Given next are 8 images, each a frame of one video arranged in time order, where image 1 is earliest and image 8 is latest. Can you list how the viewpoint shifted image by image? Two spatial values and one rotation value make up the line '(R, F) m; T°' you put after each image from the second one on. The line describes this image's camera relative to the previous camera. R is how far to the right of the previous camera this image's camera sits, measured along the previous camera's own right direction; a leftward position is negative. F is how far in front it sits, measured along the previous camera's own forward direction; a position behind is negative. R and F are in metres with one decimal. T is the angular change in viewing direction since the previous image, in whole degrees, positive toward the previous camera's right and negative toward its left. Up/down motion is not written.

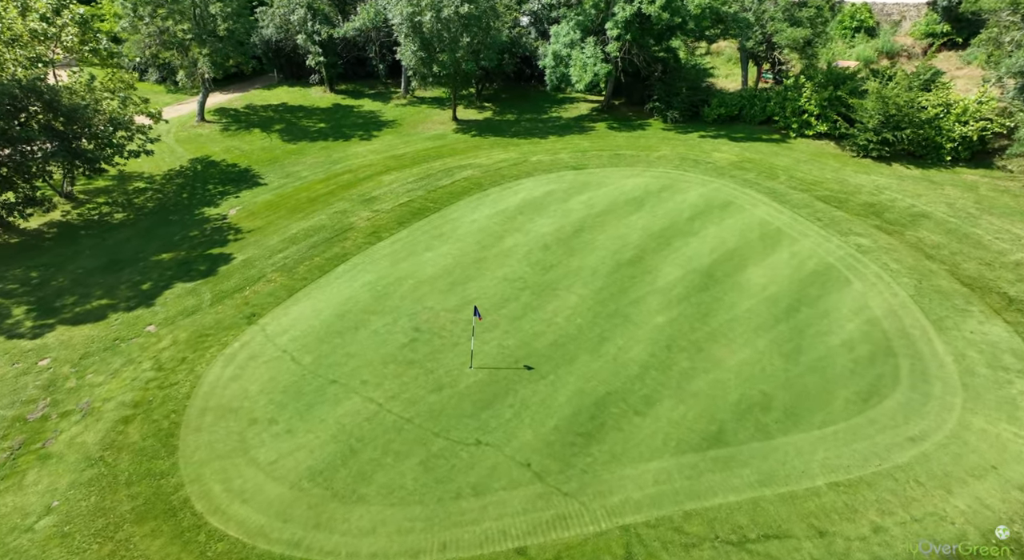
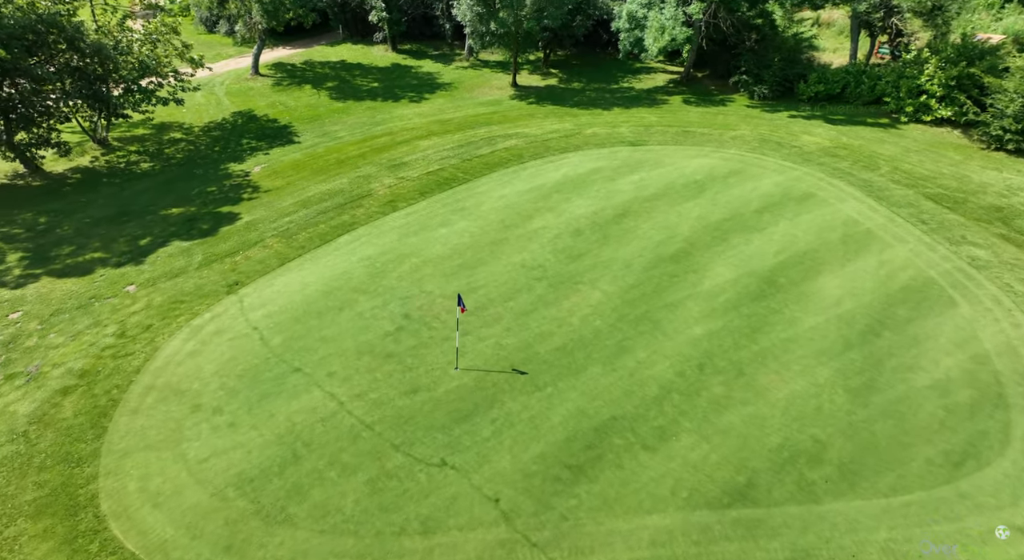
(+1.6, +2.8) m; -6°
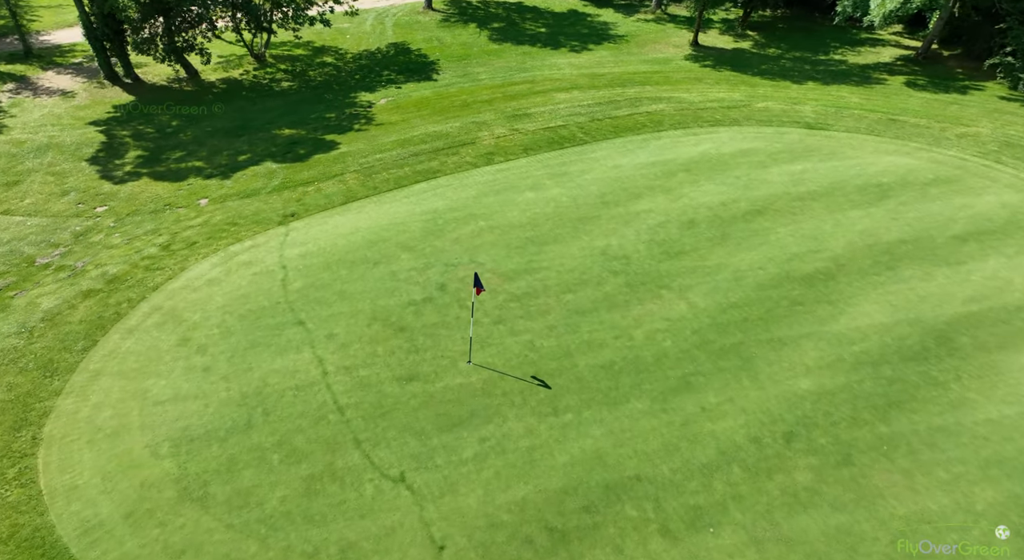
(+2.2, +3.3) m; -15°
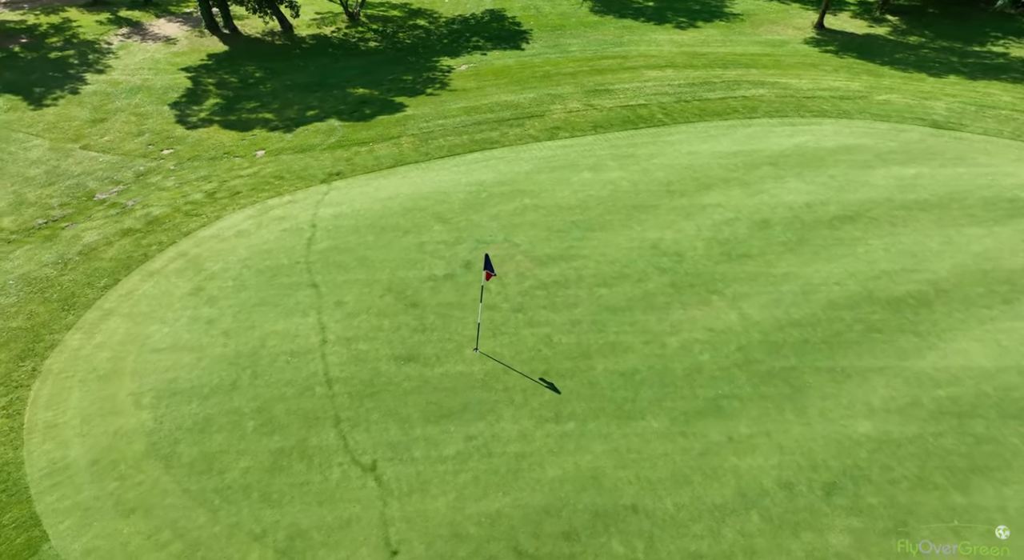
(+1.3, +1.2) m; -8°
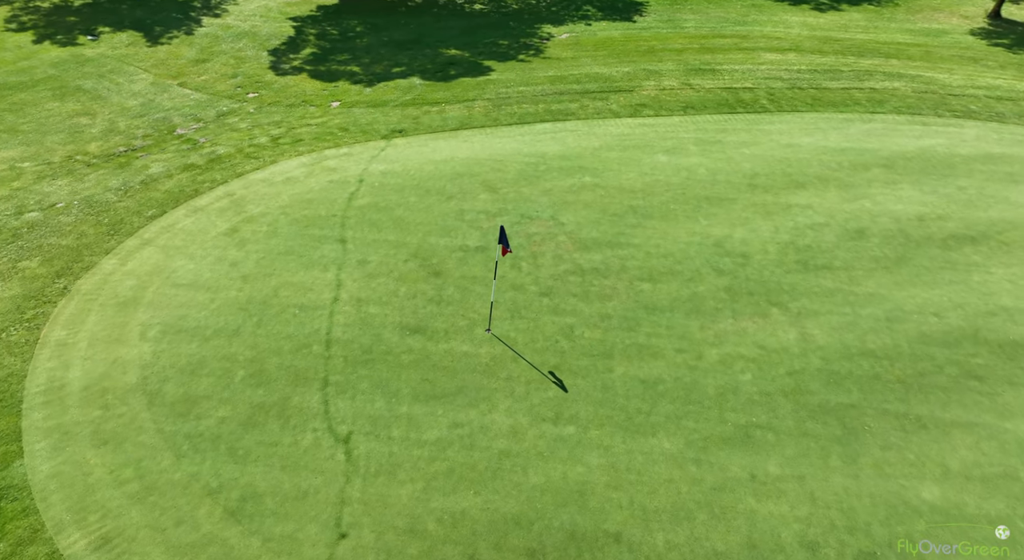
(+1.1, +1.1) m; -9°
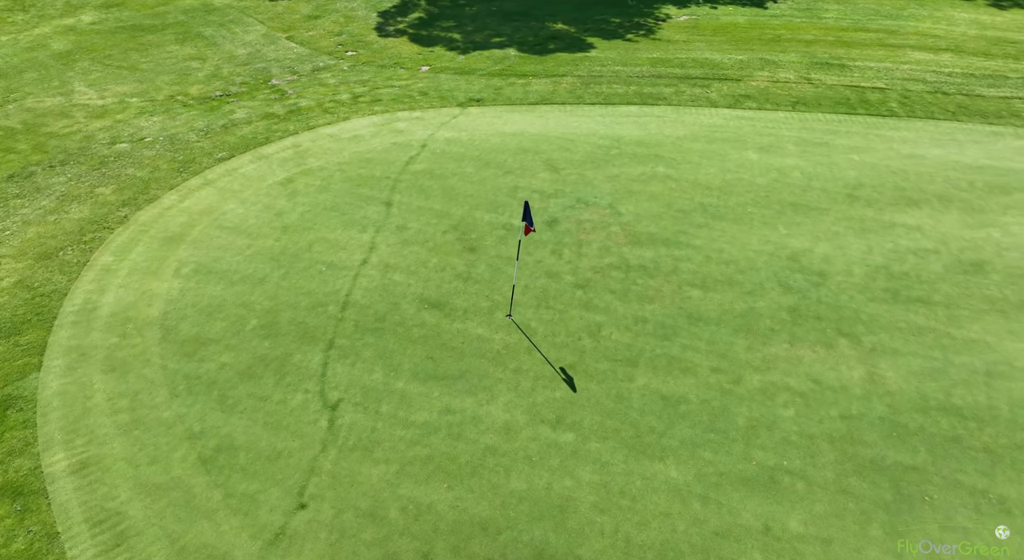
(+0.9, +0.8) m; -9°
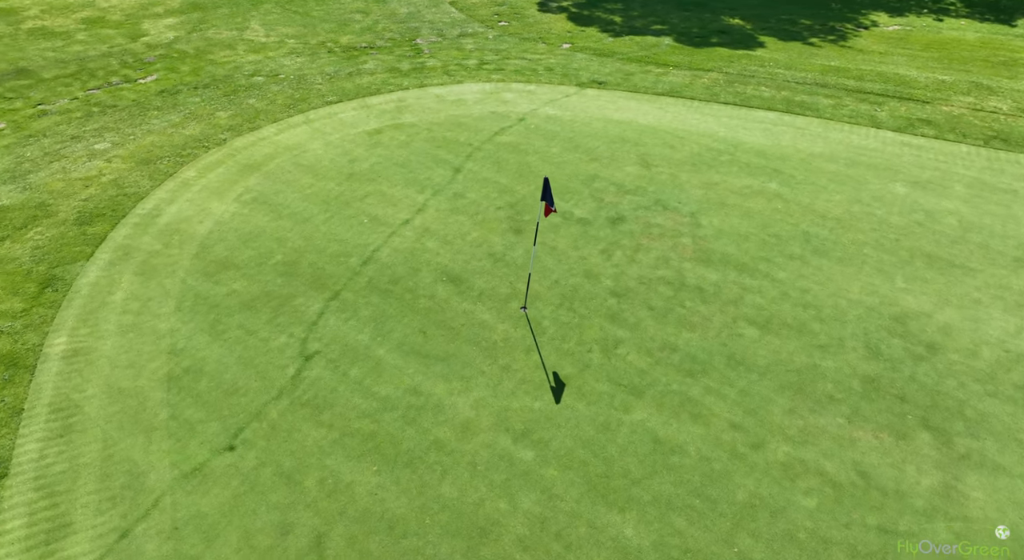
(+1.7, +1.0) m; -14°
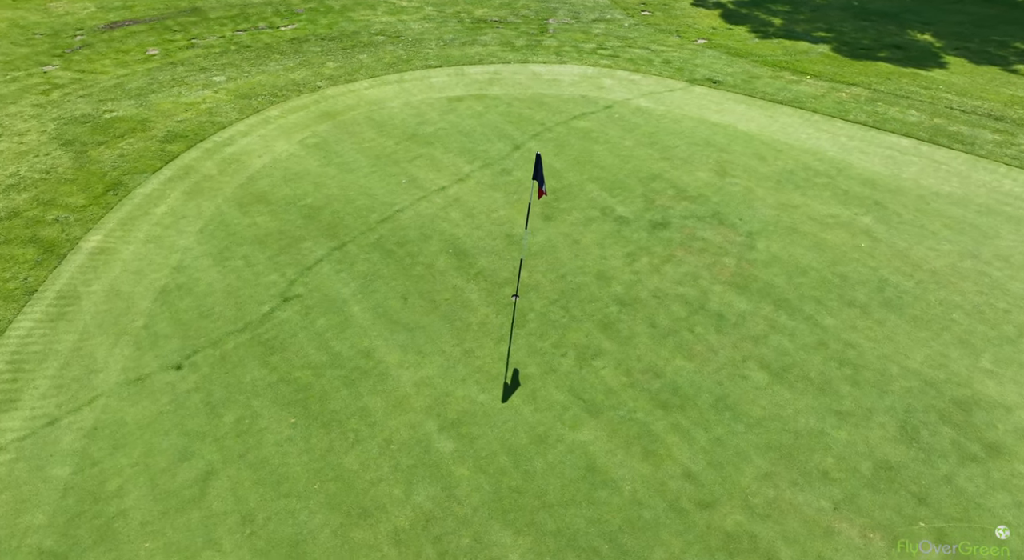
(+1.8, +0.6) m; -13°
